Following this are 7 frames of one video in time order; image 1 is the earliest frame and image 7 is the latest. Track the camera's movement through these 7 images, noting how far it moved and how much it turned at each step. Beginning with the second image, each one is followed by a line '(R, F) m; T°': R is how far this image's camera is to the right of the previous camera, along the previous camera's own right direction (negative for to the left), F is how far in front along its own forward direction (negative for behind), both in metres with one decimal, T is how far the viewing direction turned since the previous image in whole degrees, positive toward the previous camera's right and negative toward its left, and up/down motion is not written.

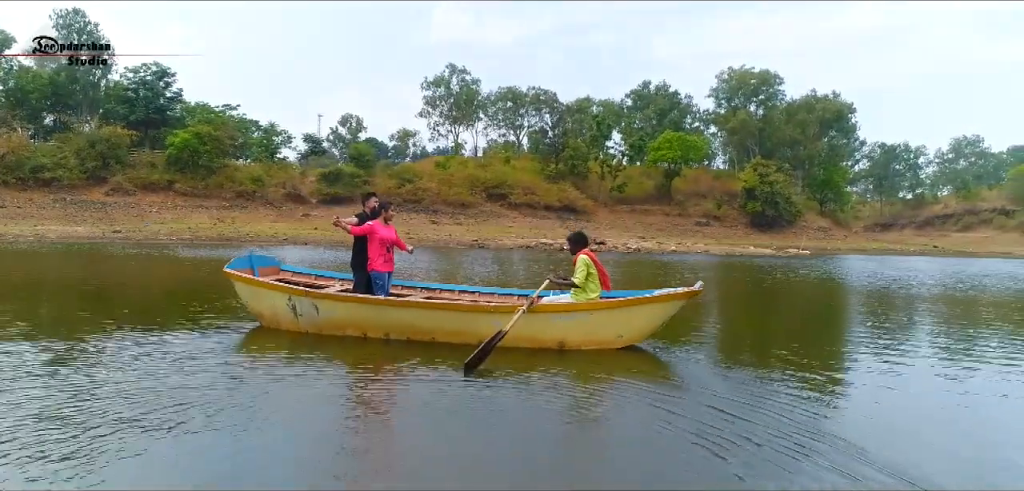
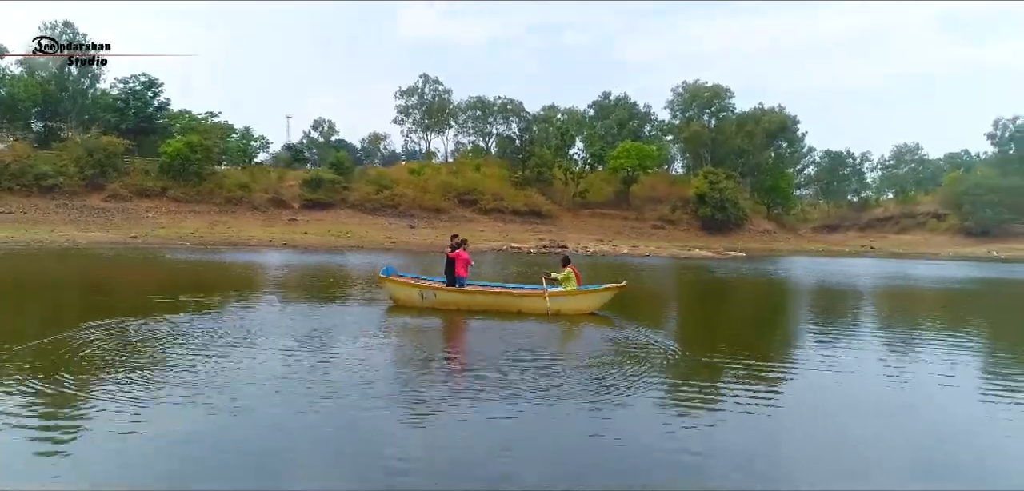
(-0.3, -2.7) m; +3°
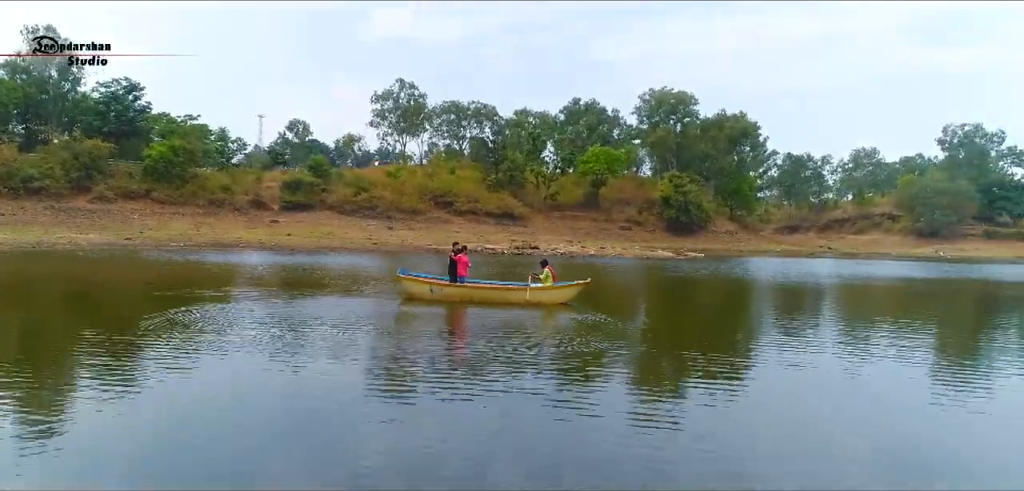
(-0.1, -1.5) m; +2°
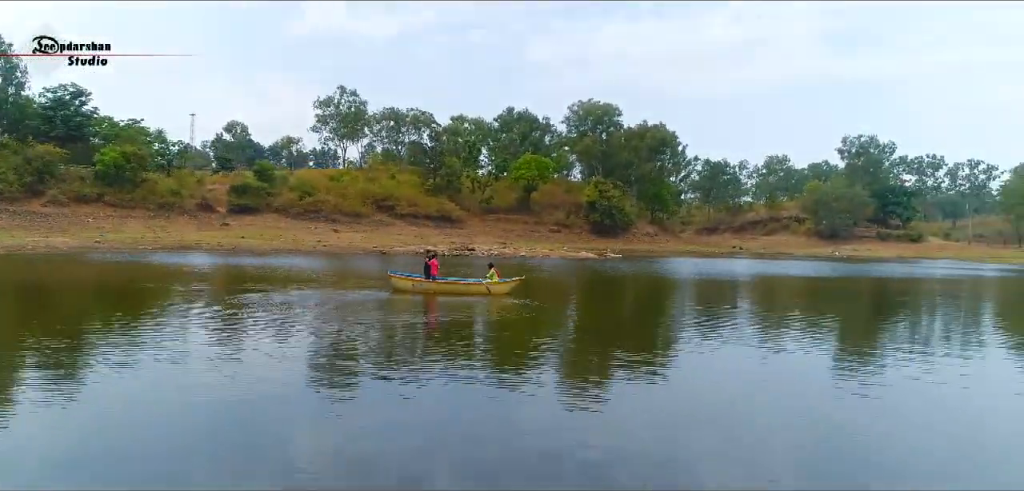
(-0.3, -2.9) m; +5°
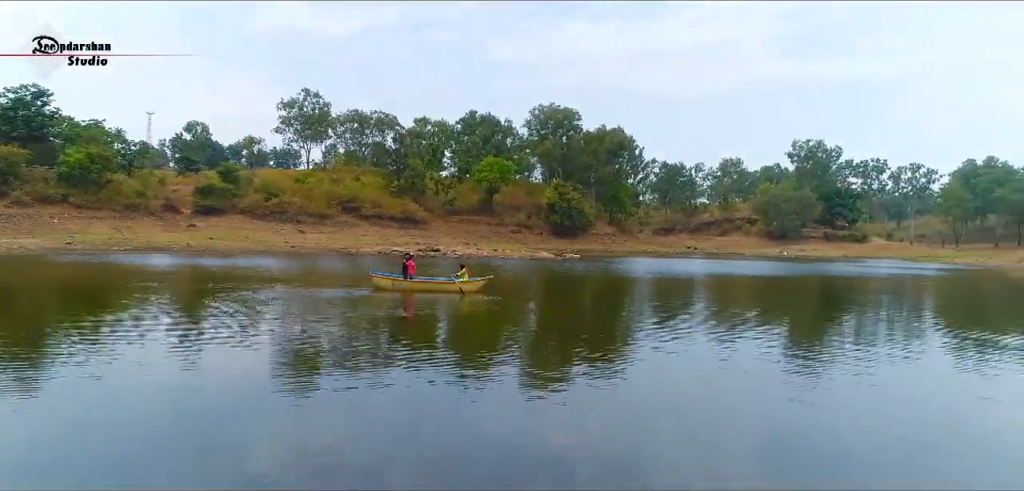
(-0.1, -1.2) m; +3°
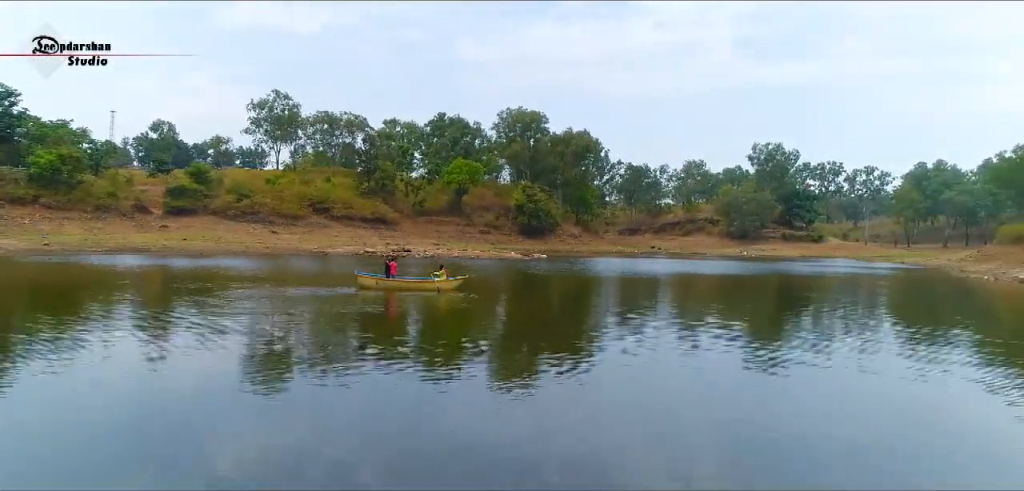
(-0.1, -1.1) m; +3°
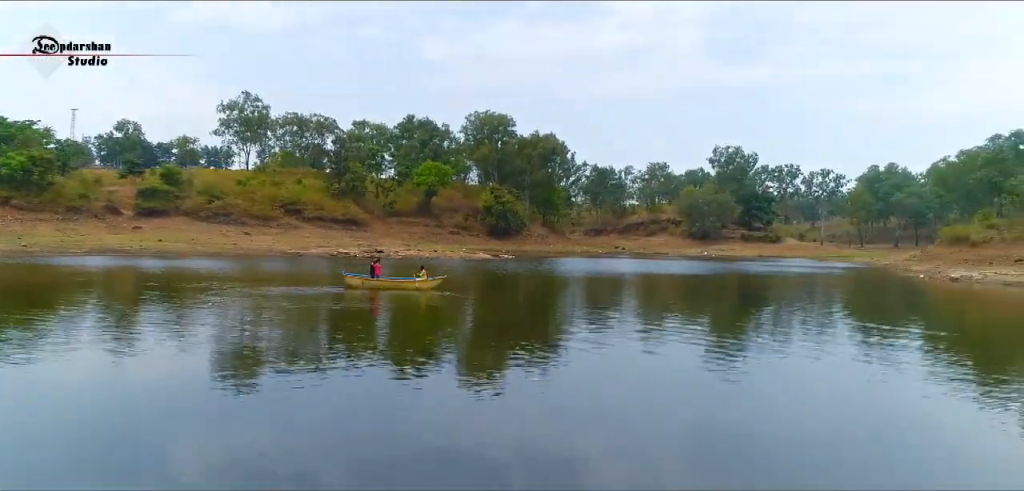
(-0.1, -1.2) m; +3°
